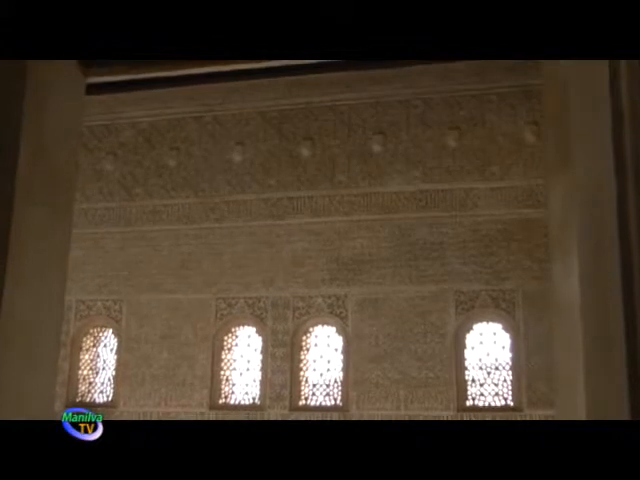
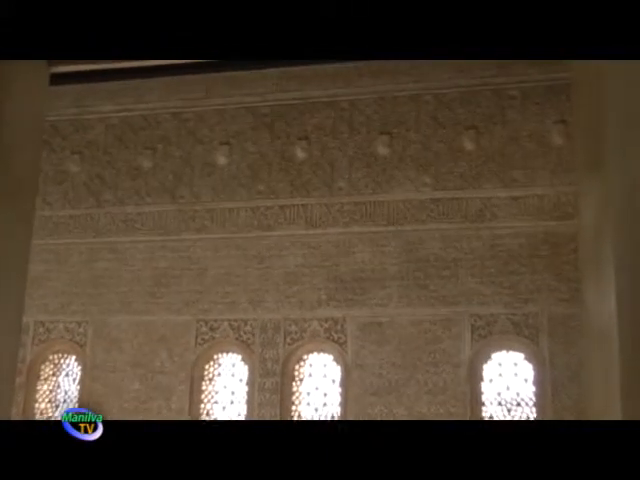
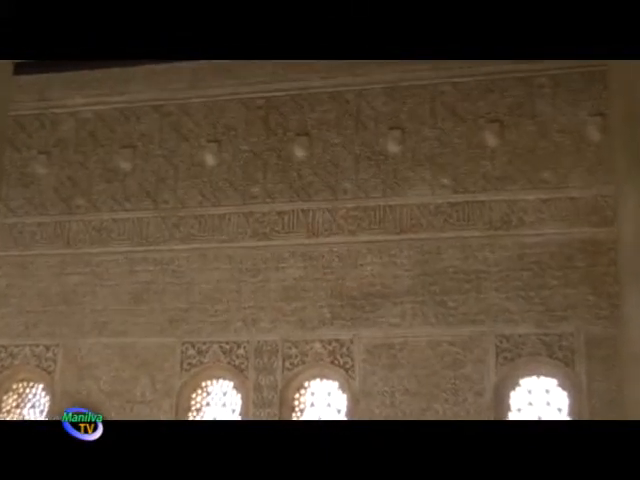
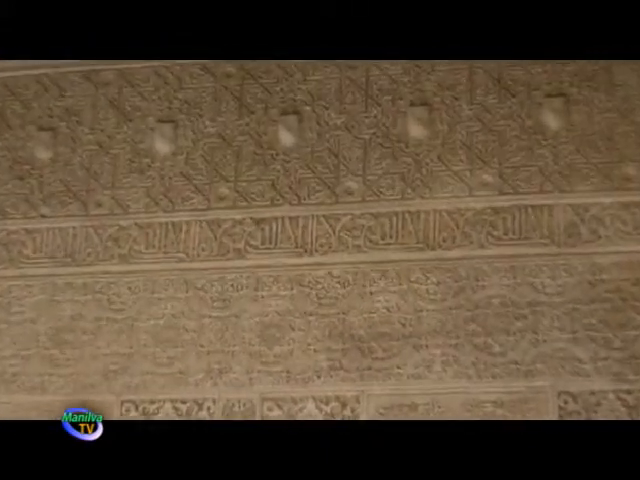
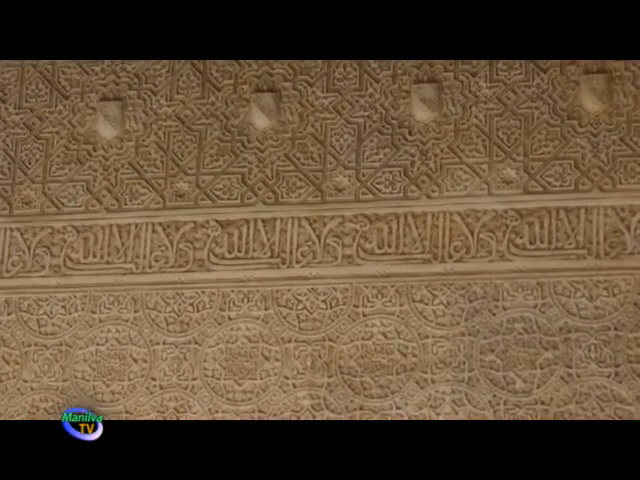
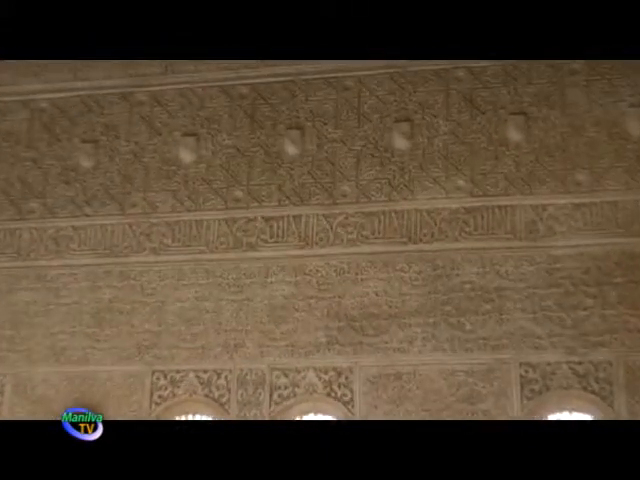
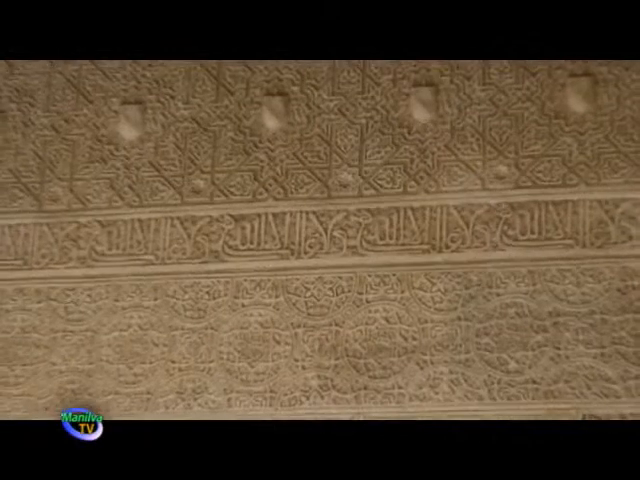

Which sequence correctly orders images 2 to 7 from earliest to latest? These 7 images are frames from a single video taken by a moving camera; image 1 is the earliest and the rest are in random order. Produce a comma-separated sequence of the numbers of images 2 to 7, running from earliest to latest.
2, 3, 6, 4, 7, 5
